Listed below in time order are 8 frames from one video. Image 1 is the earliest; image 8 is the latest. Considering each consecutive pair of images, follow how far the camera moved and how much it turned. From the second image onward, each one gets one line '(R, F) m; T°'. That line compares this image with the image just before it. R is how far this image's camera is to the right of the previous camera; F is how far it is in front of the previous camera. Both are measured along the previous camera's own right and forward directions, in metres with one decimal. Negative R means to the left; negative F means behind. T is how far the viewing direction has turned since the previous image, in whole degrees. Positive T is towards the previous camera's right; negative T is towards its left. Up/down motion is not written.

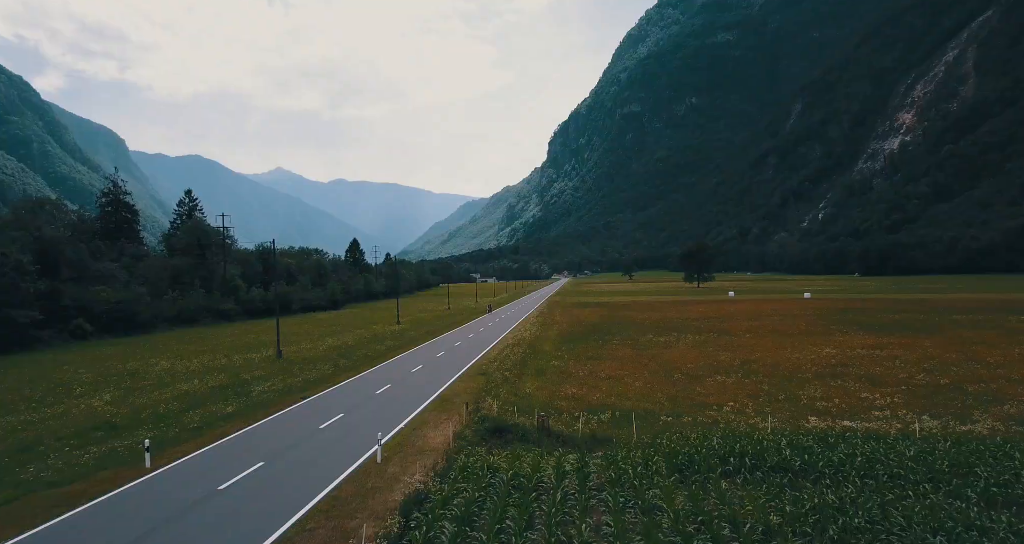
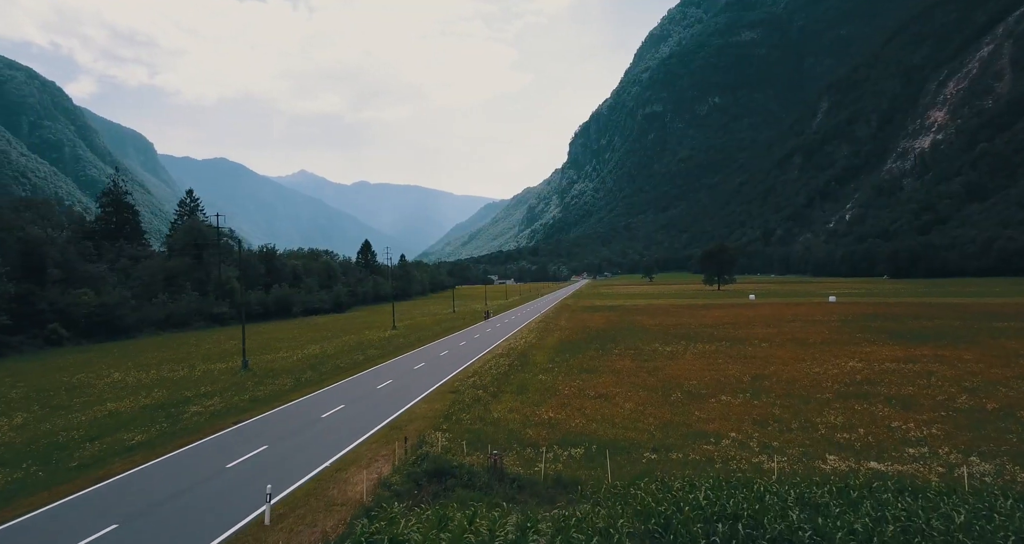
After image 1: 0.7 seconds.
(+2.5, +4.3) m; -2°
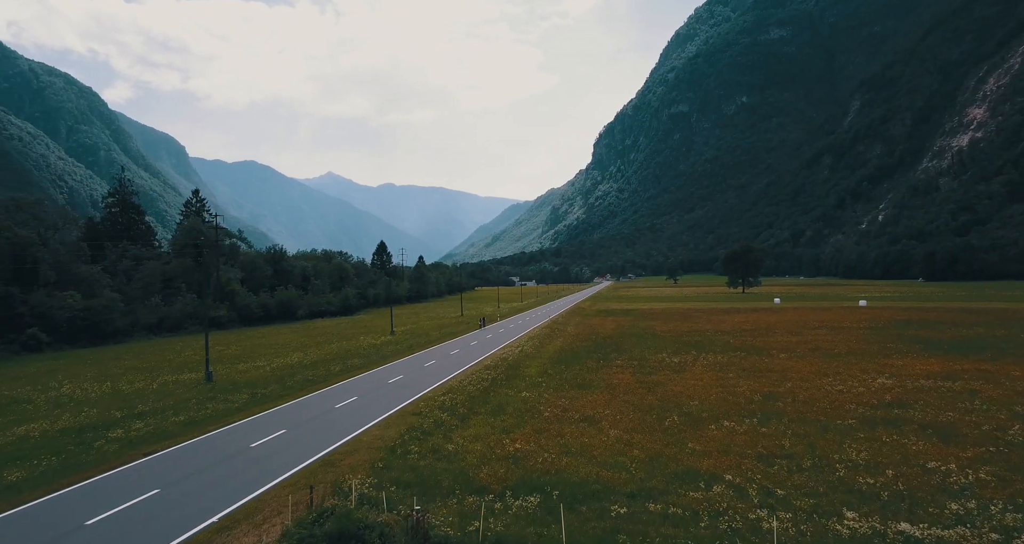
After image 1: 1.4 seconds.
(+2.6, +4.0) m; -2°
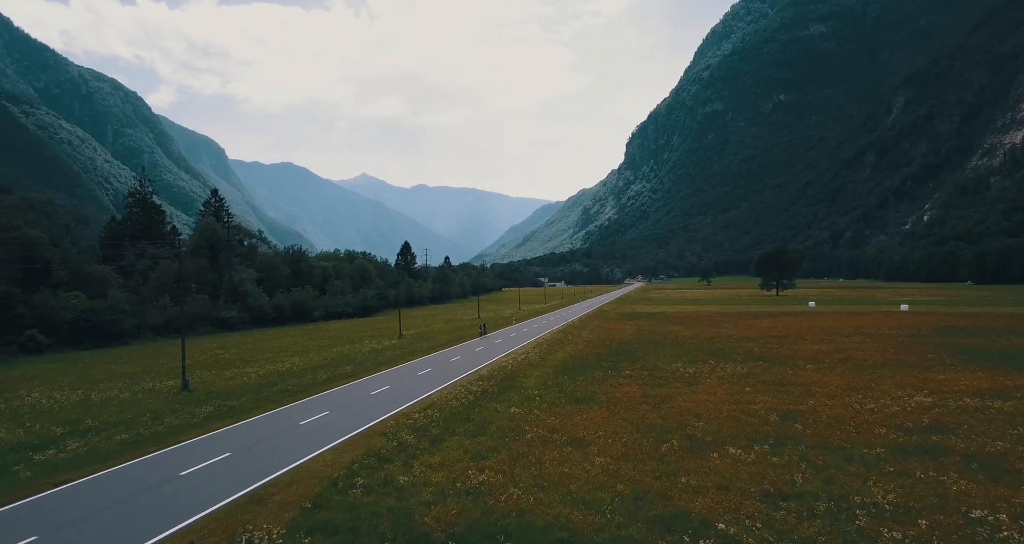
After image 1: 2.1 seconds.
(+2.4, +3.1) m; -3°
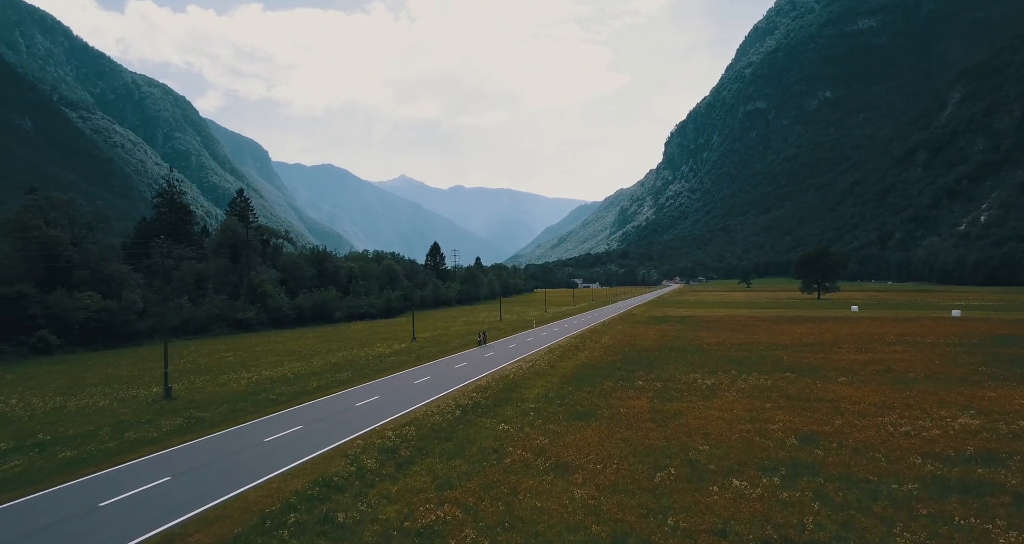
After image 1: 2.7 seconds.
(+2.4, +2.6) m; -4°
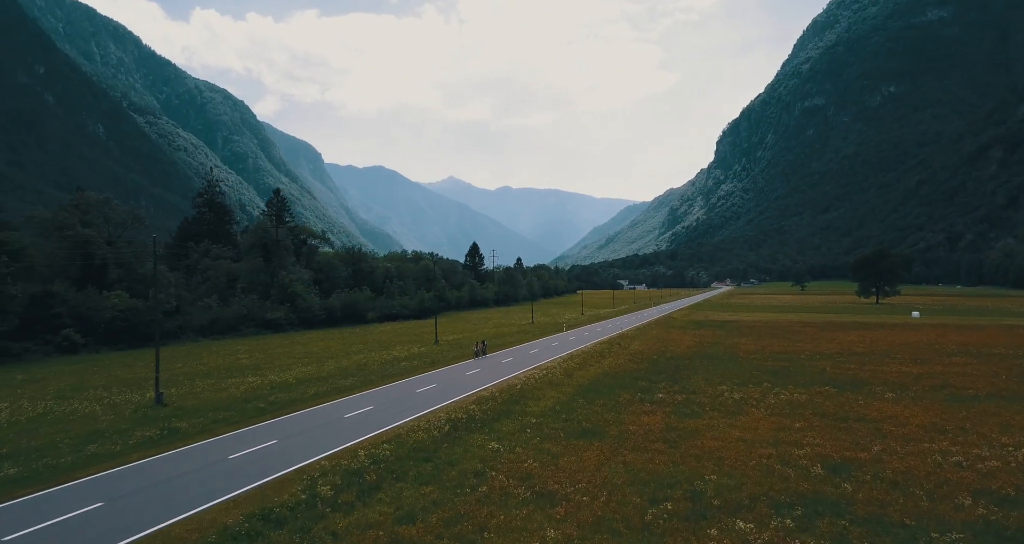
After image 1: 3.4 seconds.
(+2.6, +2.5) m; -5°
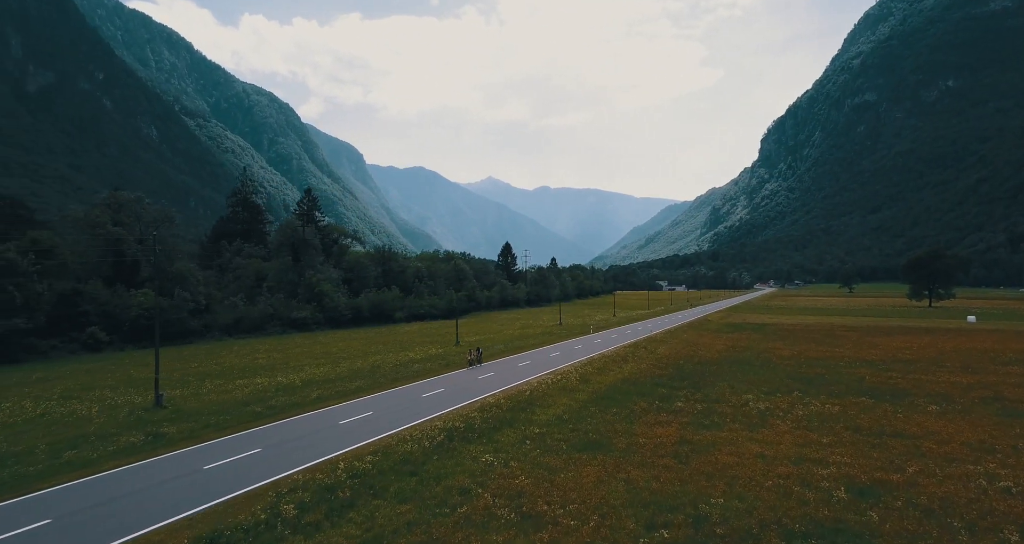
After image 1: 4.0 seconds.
(+1.9, +1.7) m; -4°
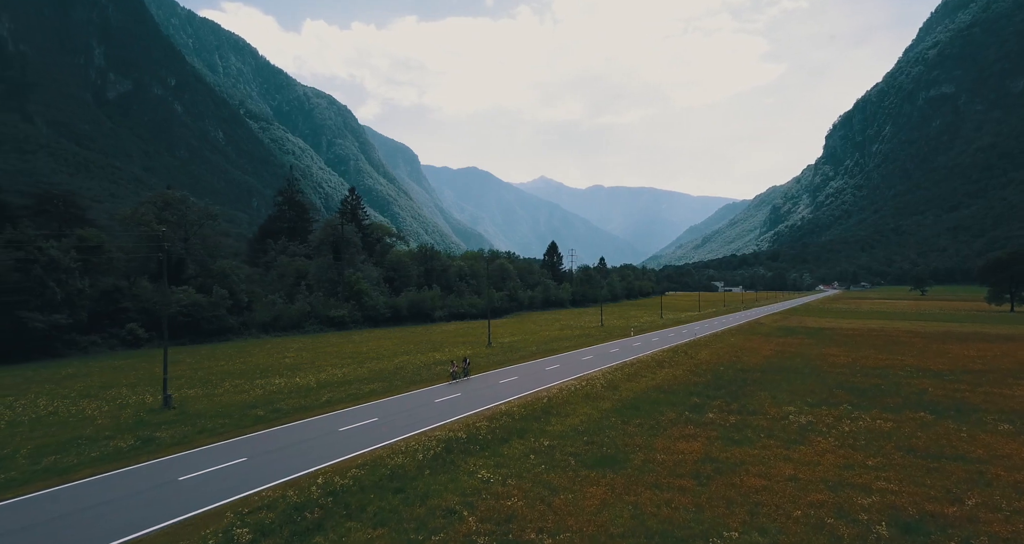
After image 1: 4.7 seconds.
(+2.2, +2.0) m; -5°
